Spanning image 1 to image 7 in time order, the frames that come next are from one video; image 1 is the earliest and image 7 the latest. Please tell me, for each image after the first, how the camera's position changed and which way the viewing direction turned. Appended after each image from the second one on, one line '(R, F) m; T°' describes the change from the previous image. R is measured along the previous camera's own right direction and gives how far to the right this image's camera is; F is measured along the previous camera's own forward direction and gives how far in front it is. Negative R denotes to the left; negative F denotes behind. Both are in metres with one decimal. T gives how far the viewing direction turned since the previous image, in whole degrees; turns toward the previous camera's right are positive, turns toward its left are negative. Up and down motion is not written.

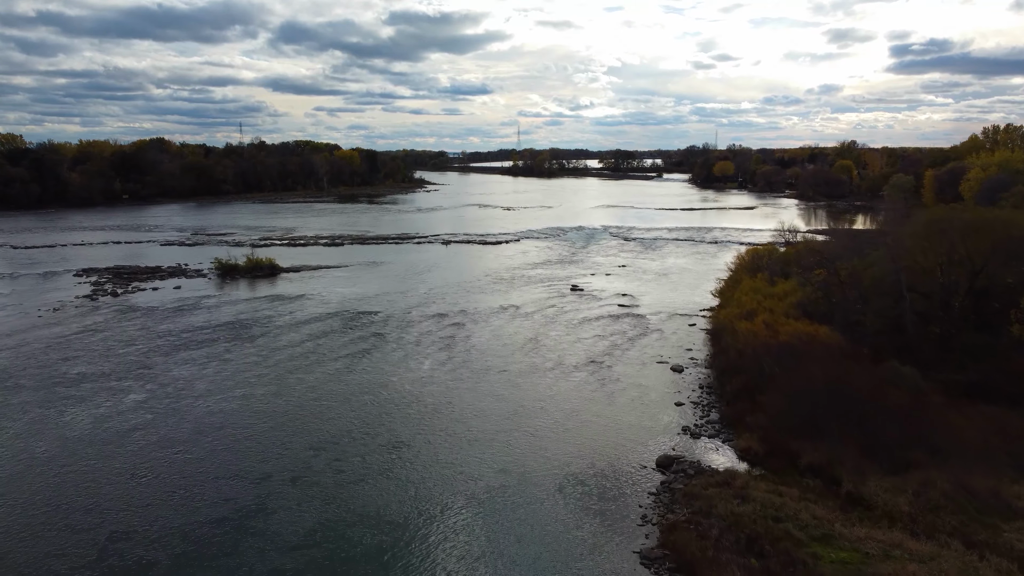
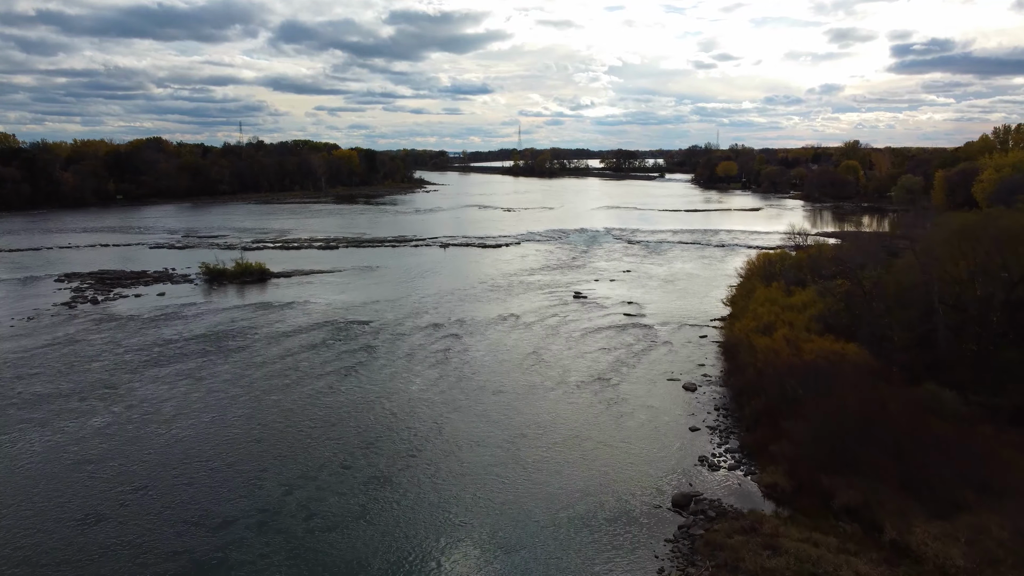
(0.0, +1.1) m; 0°
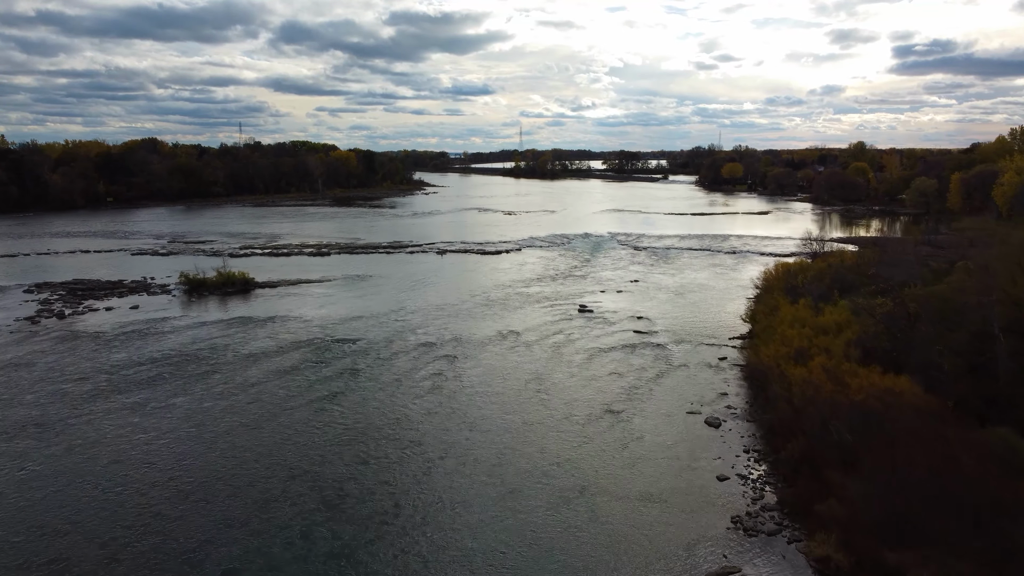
(0.0, +1.6) m; 0°
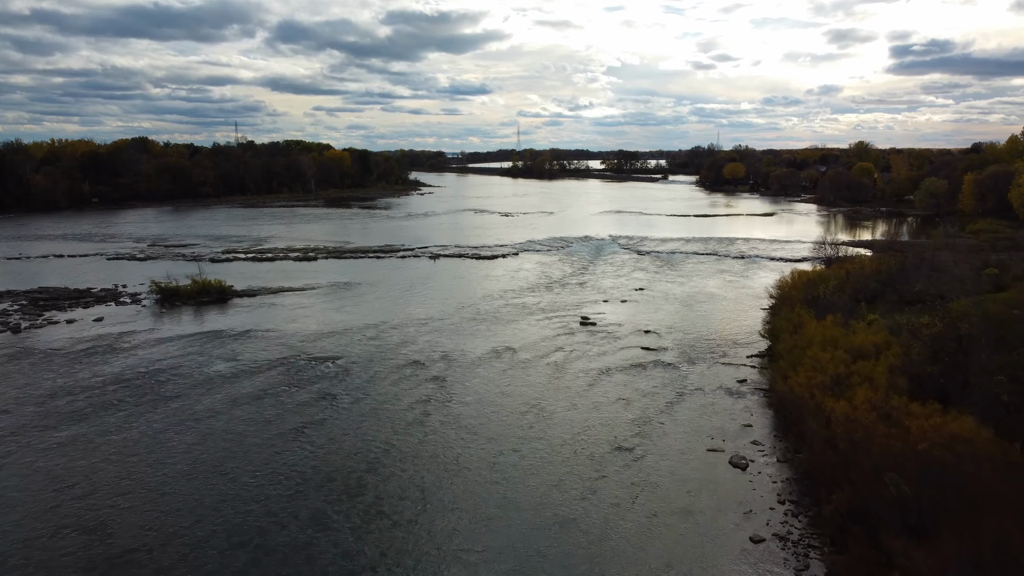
(0.0, +1.6) m; 0°
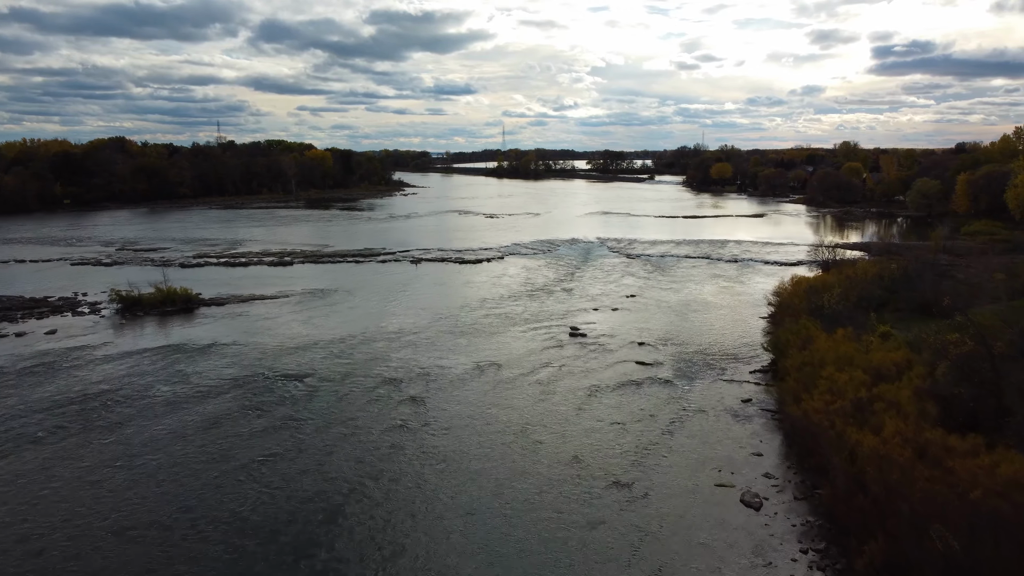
(0.0, +1.2) m; +1°
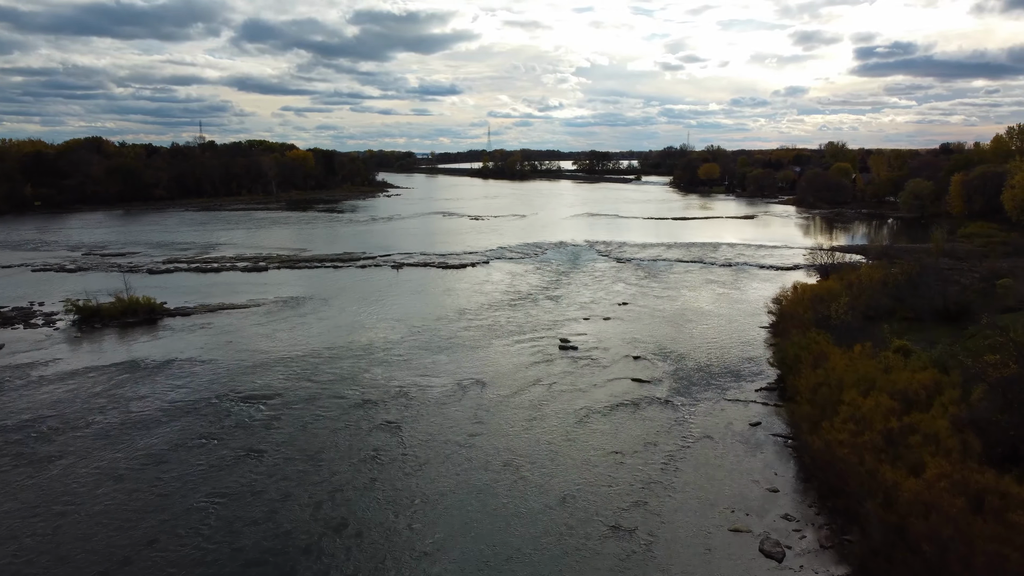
(0.0, +1.2) m; +1°
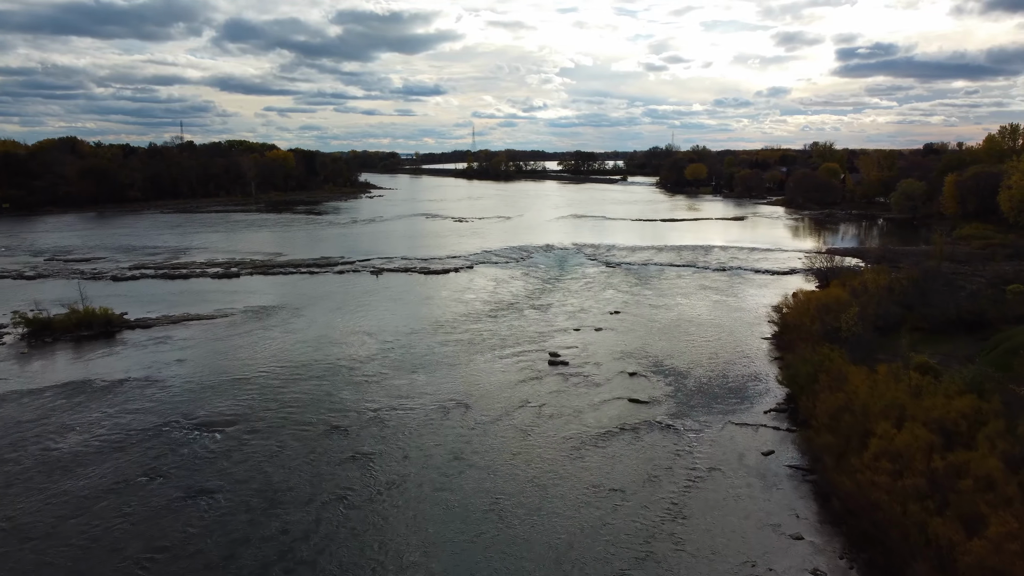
(0.0, +1.3) m; +1°
